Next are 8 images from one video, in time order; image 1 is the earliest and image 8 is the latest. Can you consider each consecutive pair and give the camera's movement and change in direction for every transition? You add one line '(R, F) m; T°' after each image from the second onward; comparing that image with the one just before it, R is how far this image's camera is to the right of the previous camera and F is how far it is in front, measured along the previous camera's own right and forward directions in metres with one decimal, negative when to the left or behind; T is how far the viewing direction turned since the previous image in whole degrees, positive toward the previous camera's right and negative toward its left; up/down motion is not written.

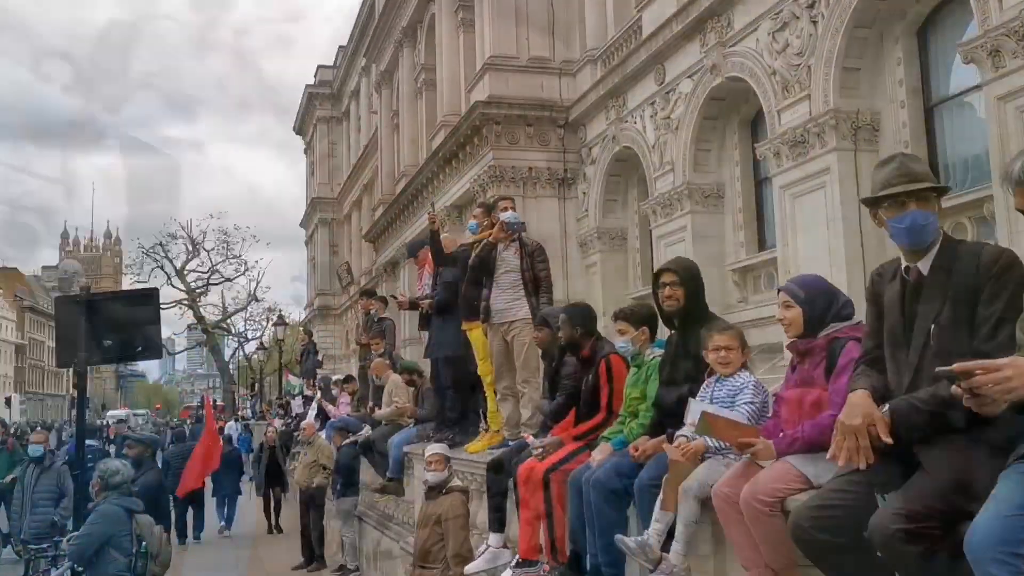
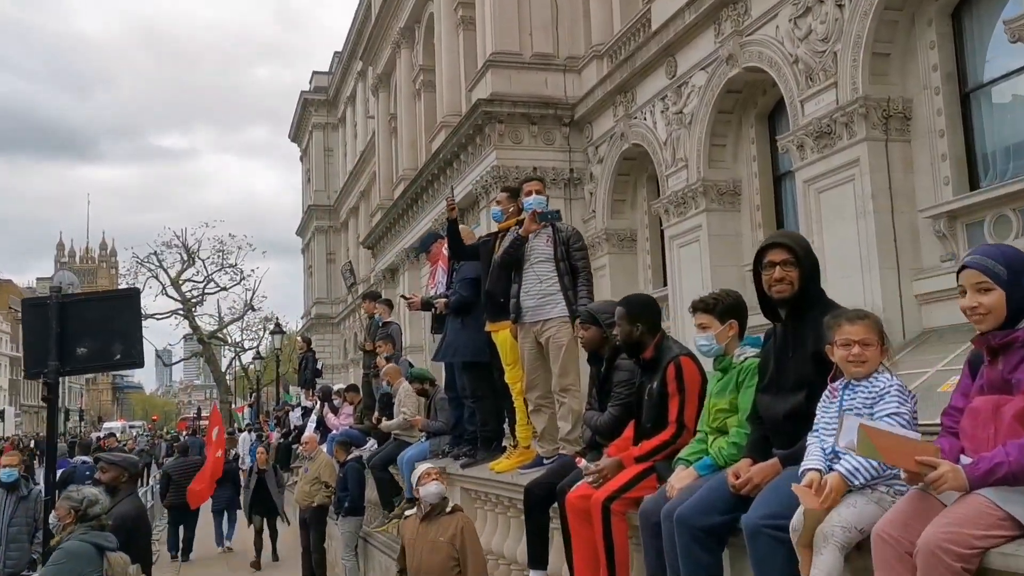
(-0.2, +1.0) m; 0°
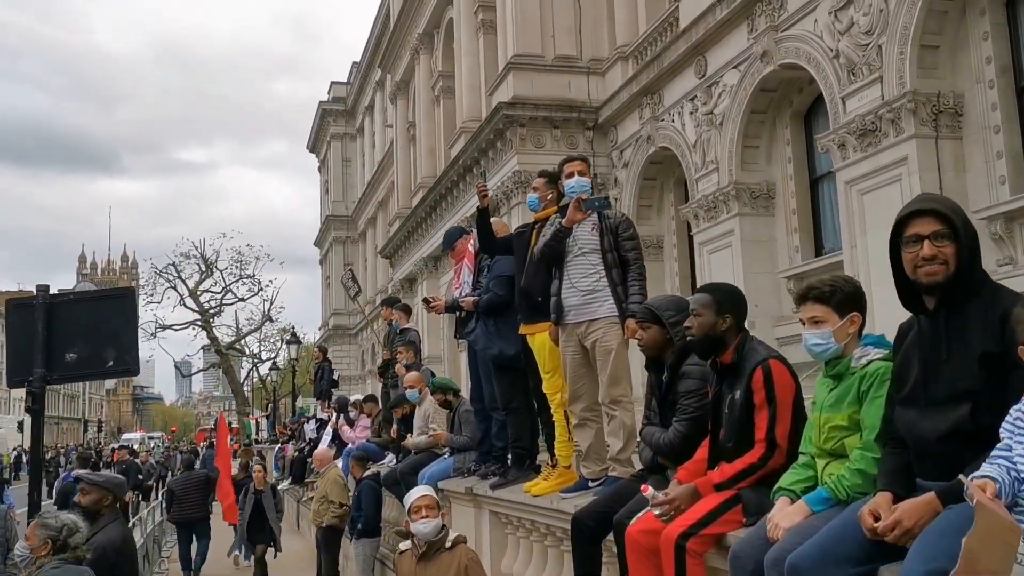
(-0.1, +0.8) m; -1°
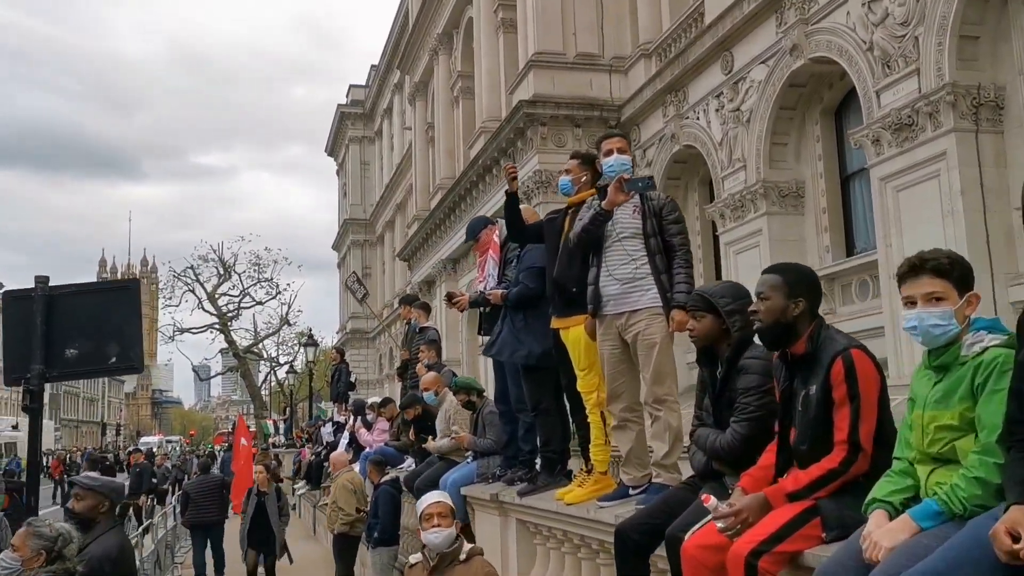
(-0.1, +0.5) m; -1°
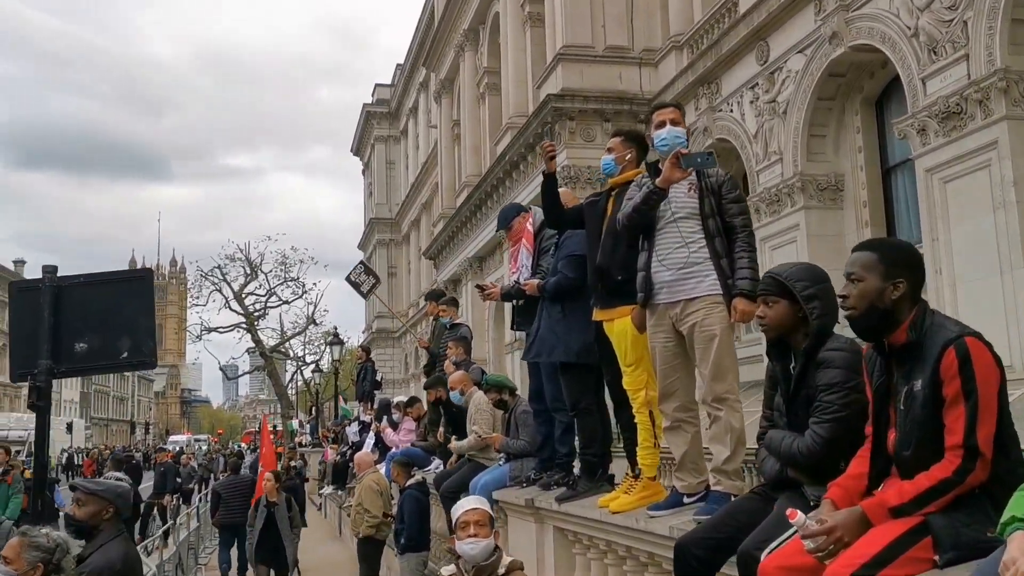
(-0.1, +0.5) m; -2°
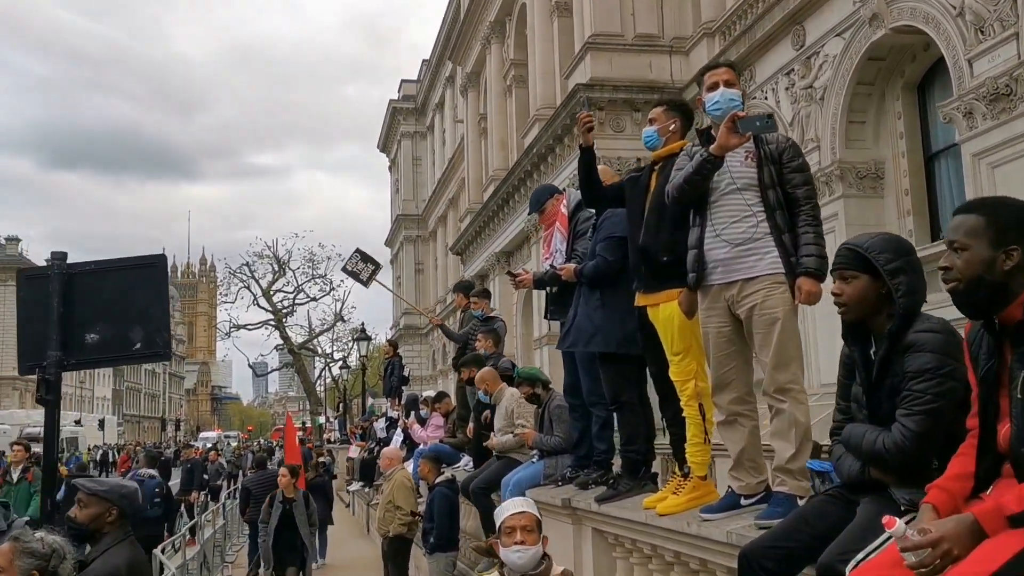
(0.0, +0.4) m; -2°
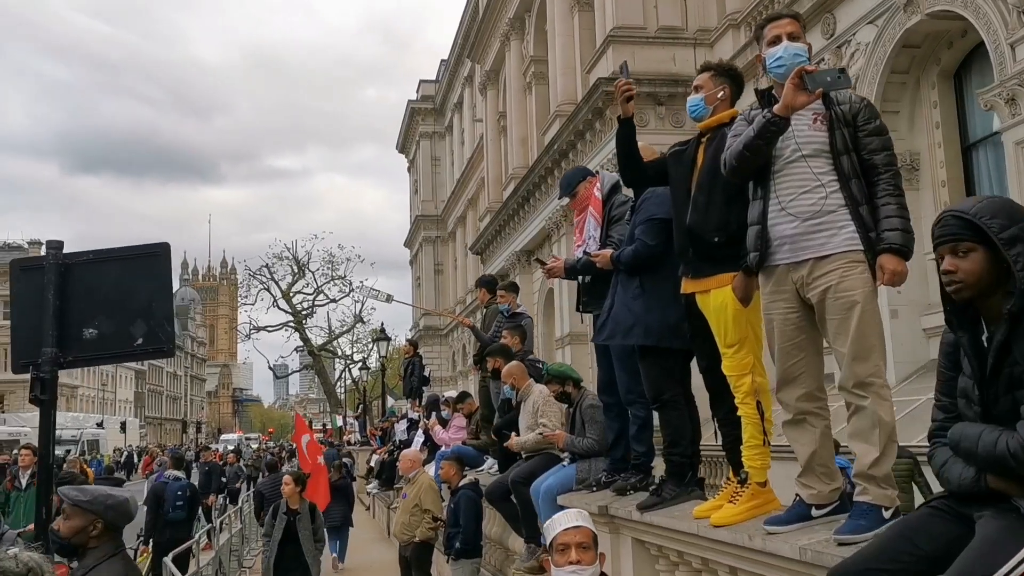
(-0.1, +0.5) m; -1°
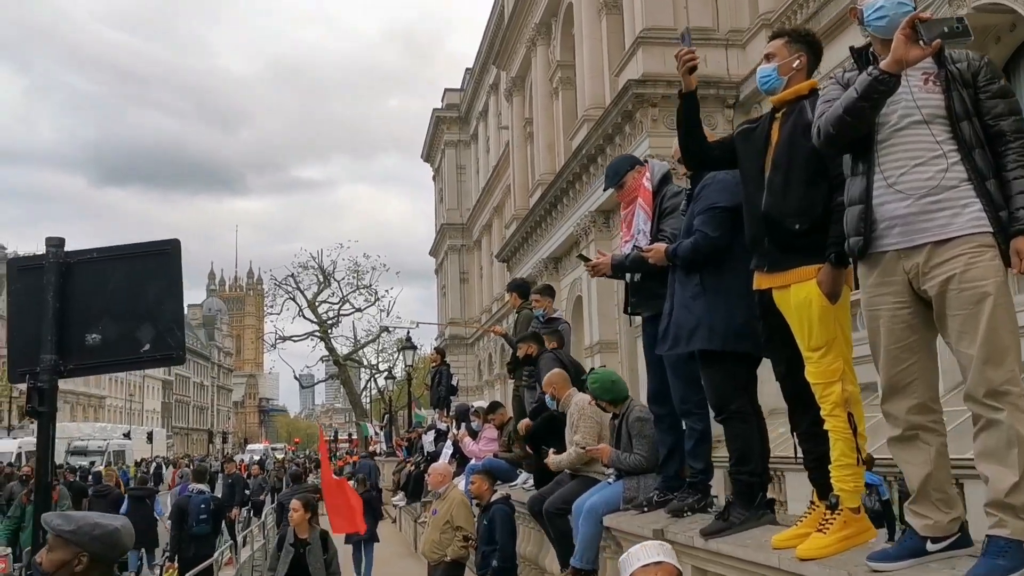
(-0.1, +0.5) m; -1°
